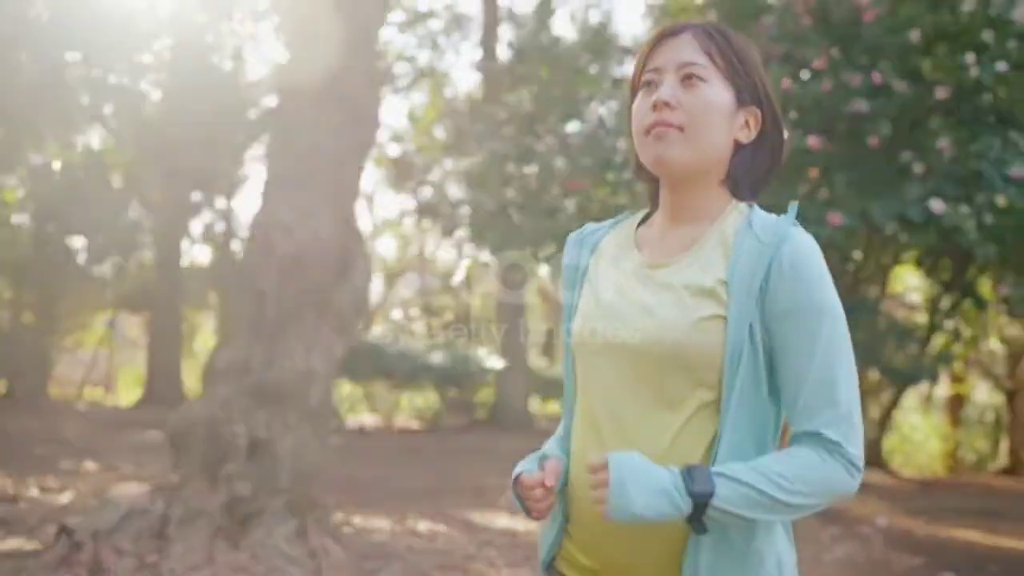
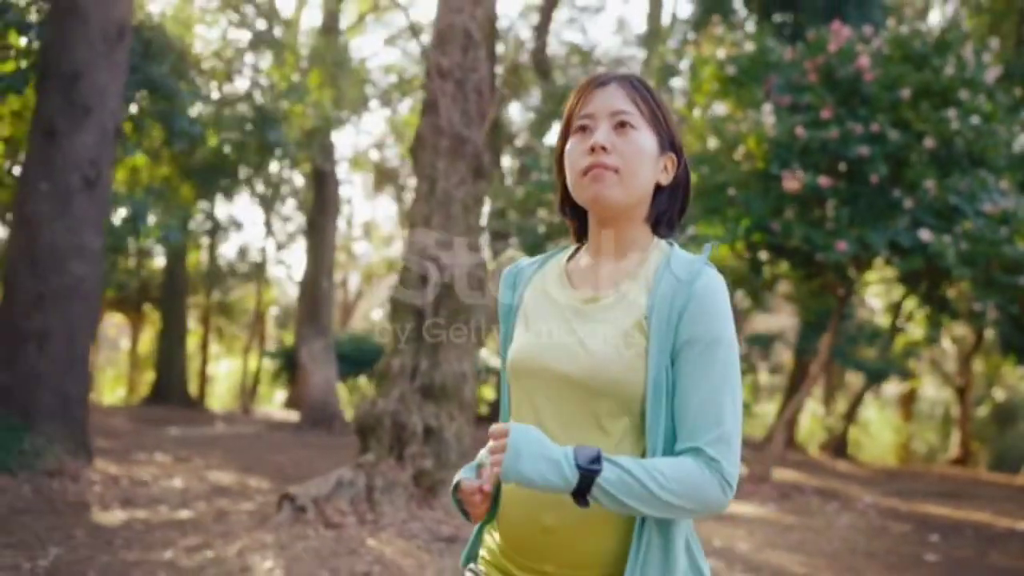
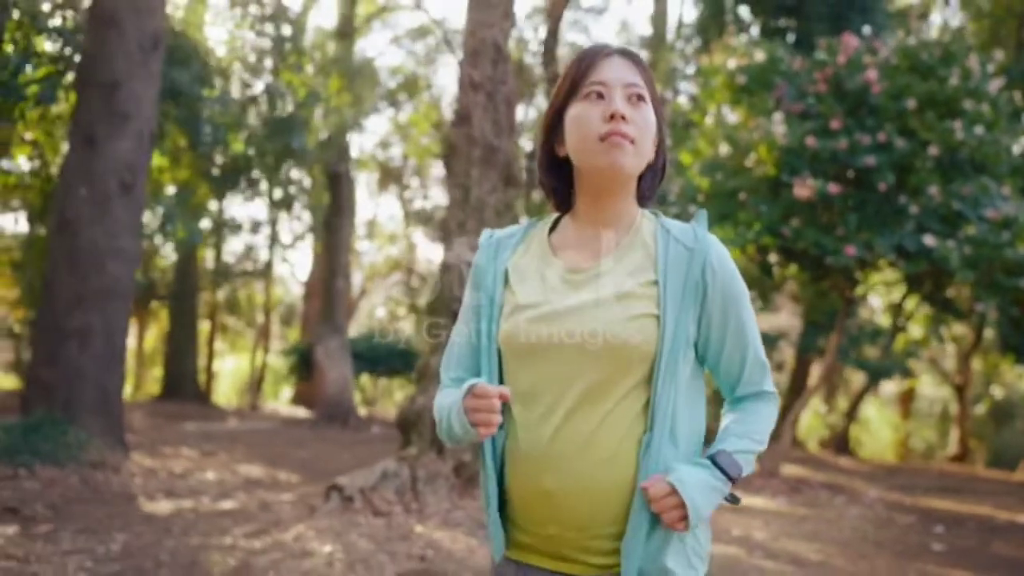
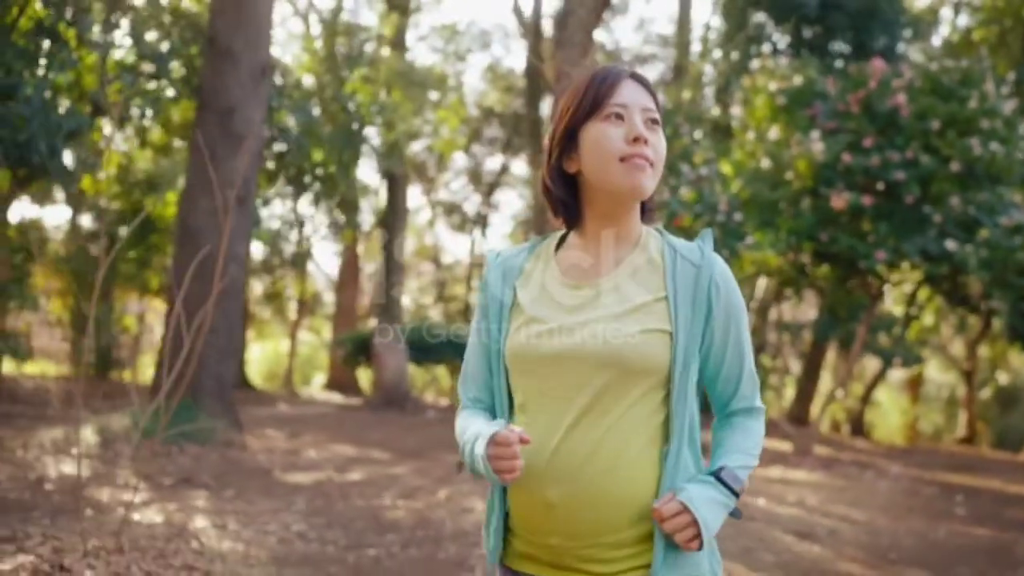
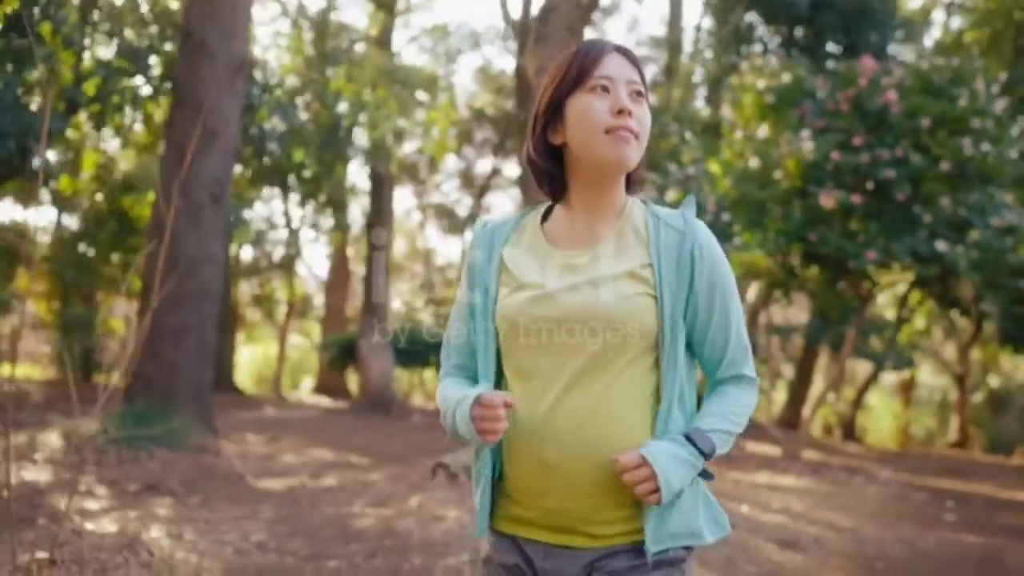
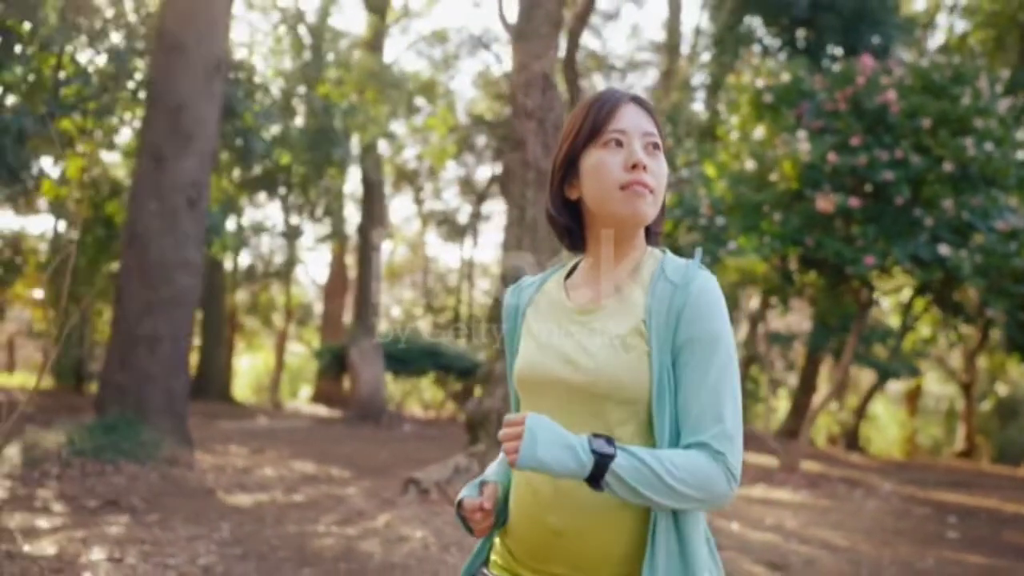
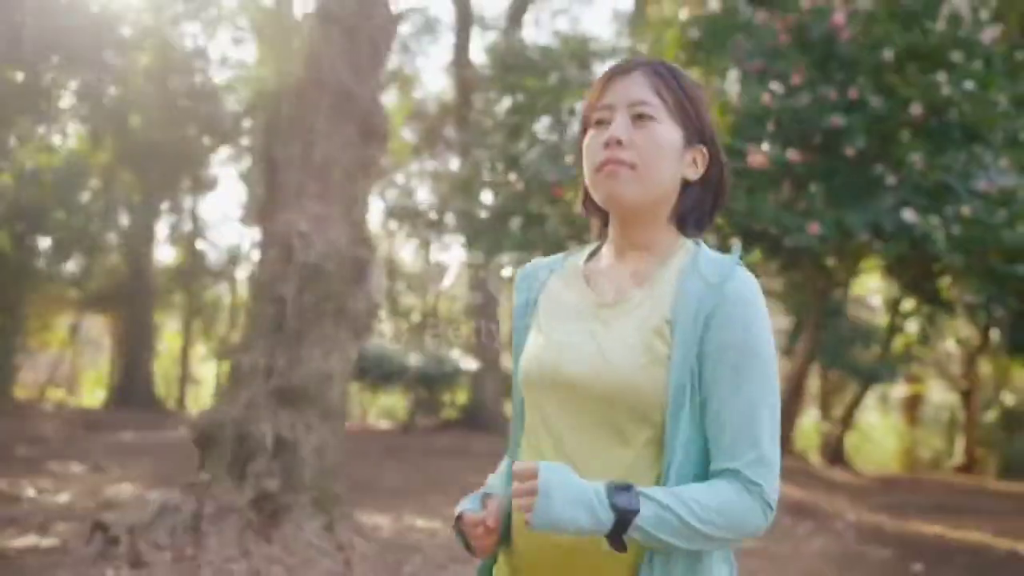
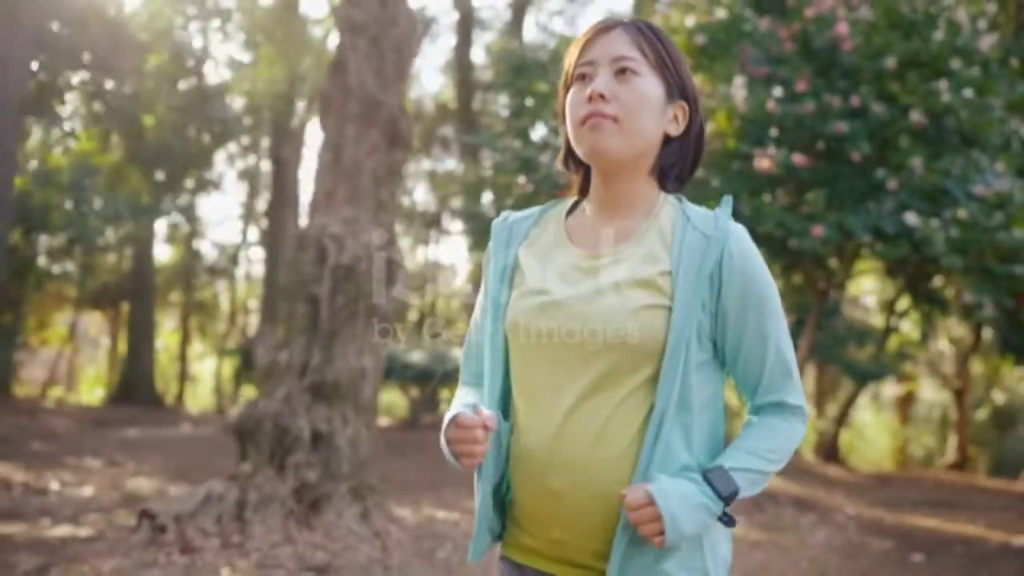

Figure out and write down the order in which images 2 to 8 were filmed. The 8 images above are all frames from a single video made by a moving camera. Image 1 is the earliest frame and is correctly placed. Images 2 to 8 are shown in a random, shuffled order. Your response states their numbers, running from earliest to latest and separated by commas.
7, 8, 2, 3, 6, 5, 4
